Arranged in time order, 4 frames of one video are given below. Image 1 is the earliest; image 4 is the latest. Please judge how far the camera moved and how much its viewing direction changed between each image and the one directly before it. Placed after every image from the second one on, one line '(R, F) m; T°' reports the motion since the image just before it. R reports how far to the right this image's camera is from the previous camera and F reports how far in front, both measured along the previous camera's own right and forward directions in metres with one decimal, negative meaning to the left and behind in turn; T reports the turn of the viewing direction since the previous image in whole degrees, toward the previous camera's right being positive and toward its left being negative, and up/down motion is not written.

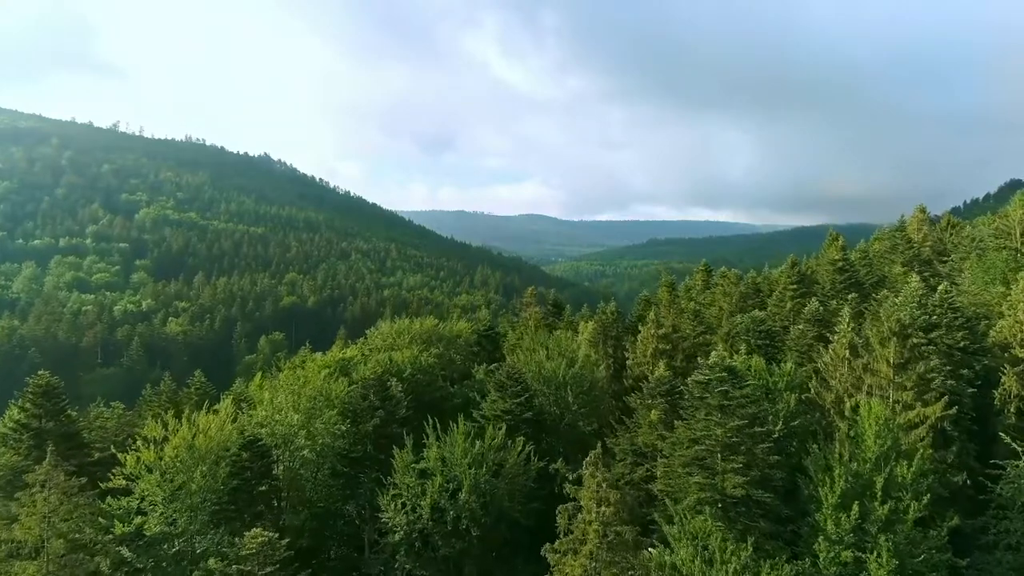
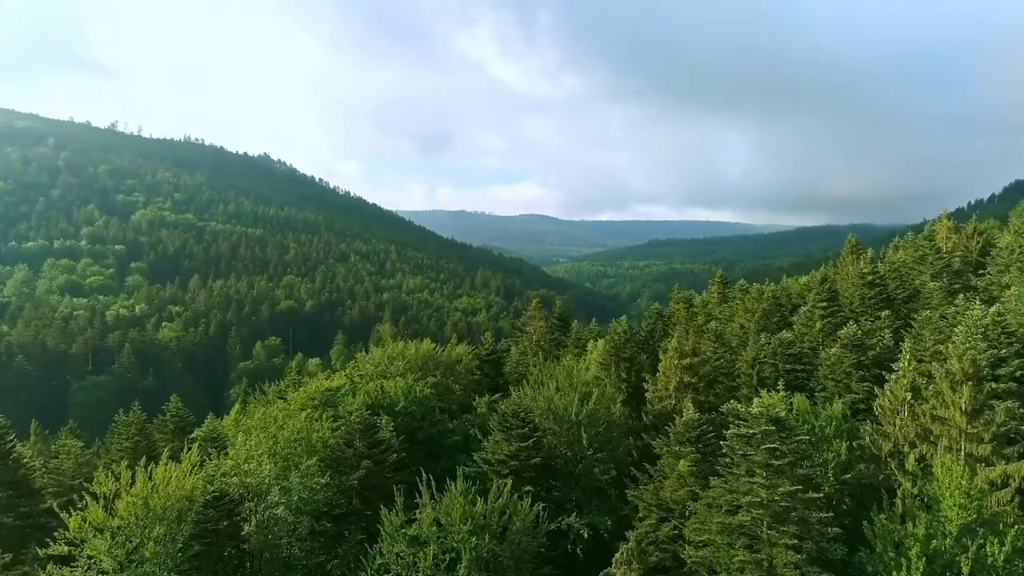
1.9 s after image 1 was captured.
(-0.3, +4.9) m; 0°
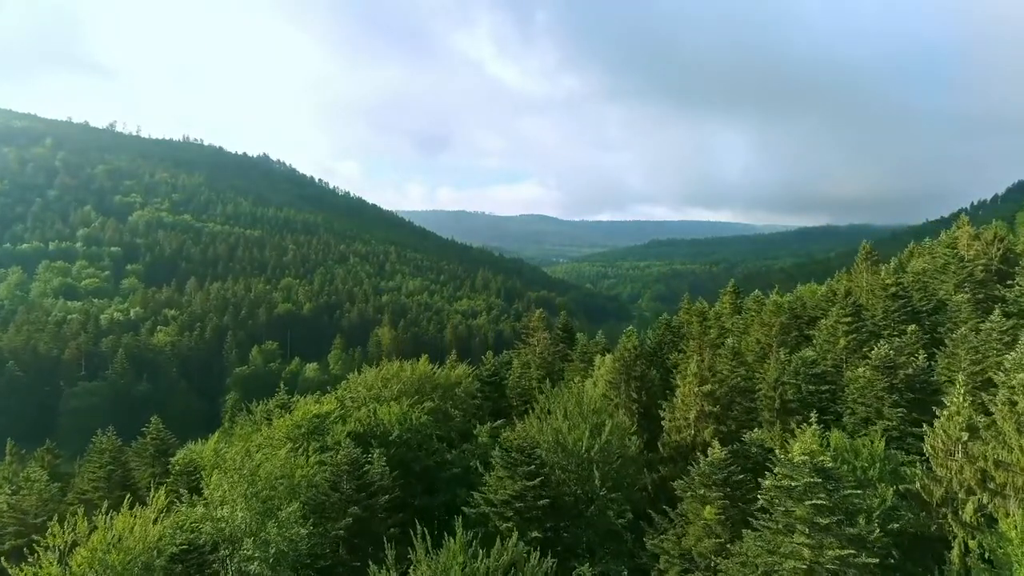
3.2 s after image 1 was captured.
(-0.3, +3.4) m; 0°
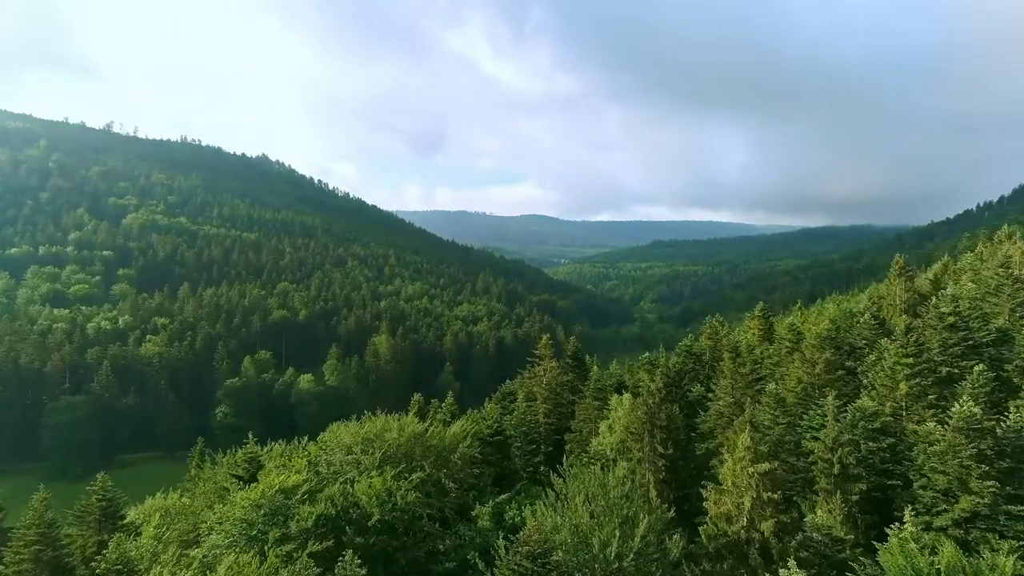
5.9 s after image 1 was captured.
(-0.4, +7.2) m; 0°
